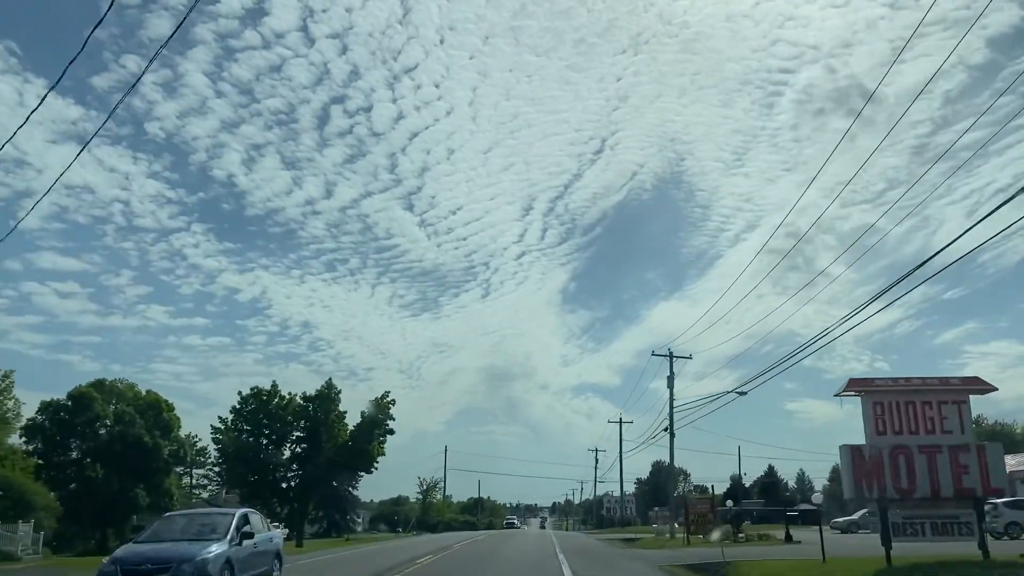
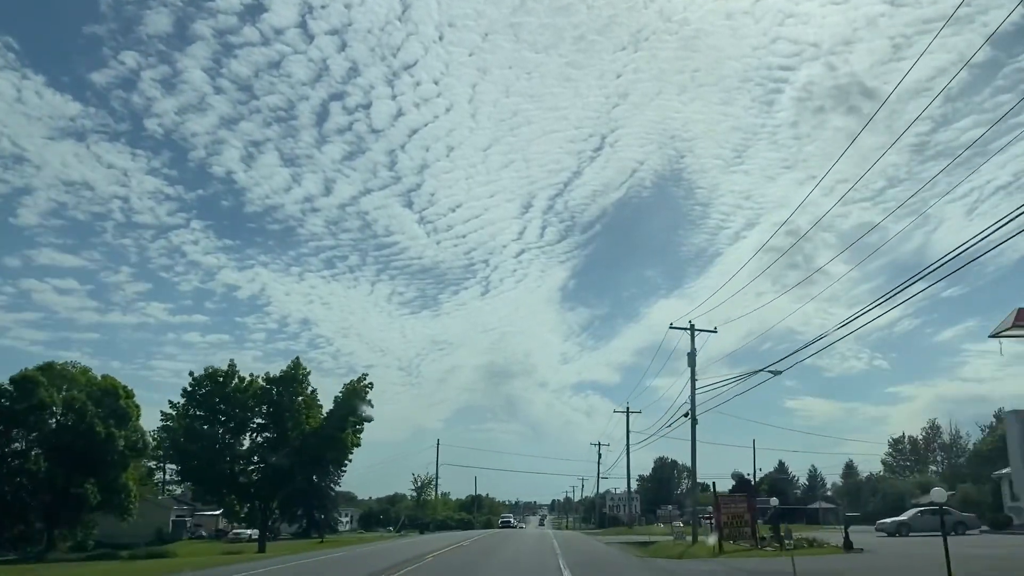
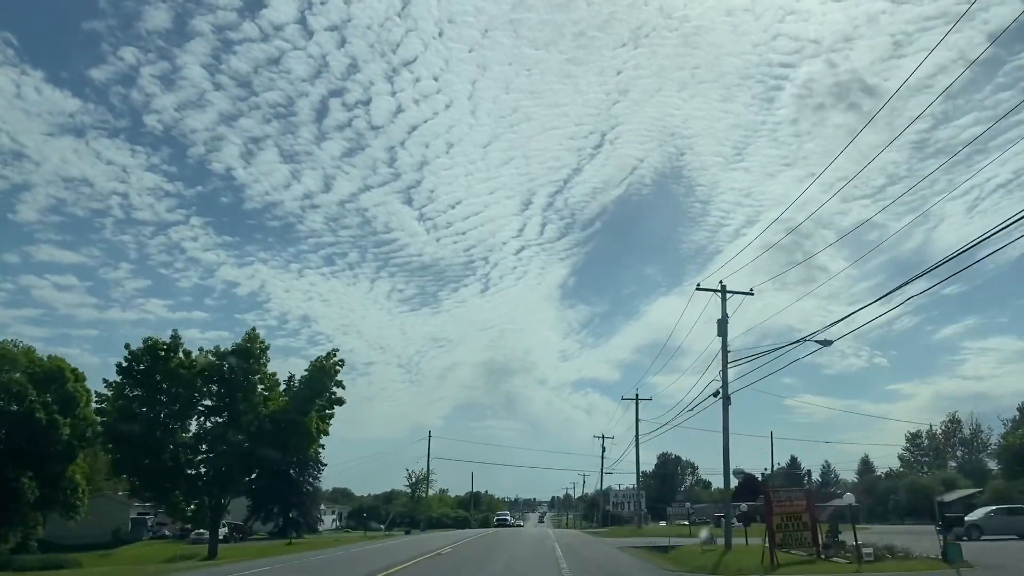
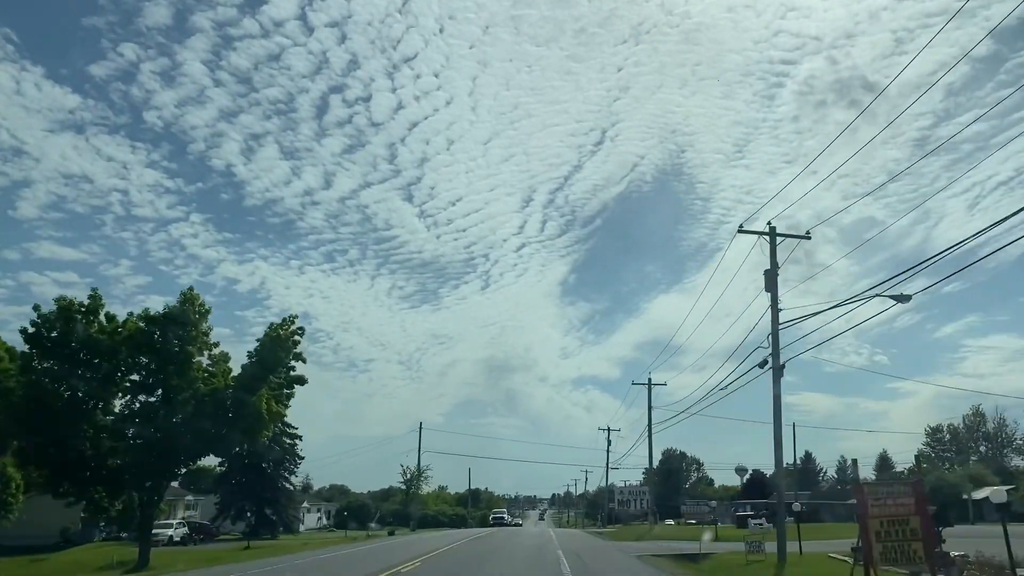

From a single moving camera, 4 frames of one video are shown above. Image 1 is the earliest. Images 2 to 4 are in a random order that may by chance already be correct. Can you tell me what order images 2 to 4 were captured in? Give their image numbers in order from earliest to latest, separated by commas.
2, 3, 4
